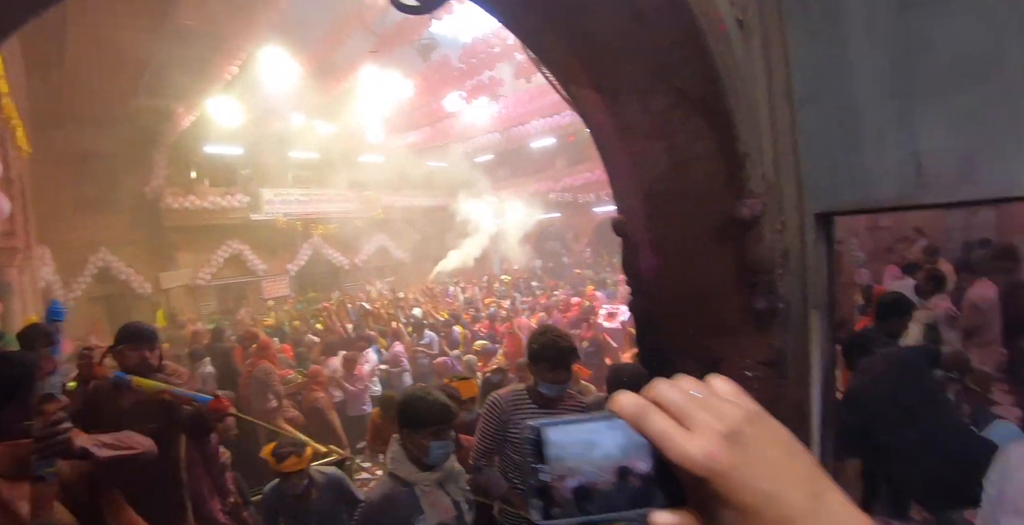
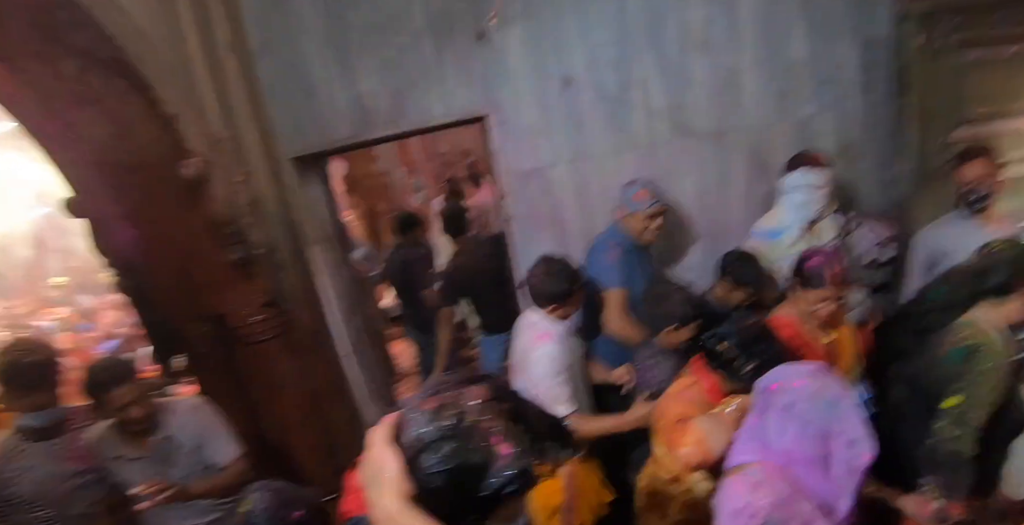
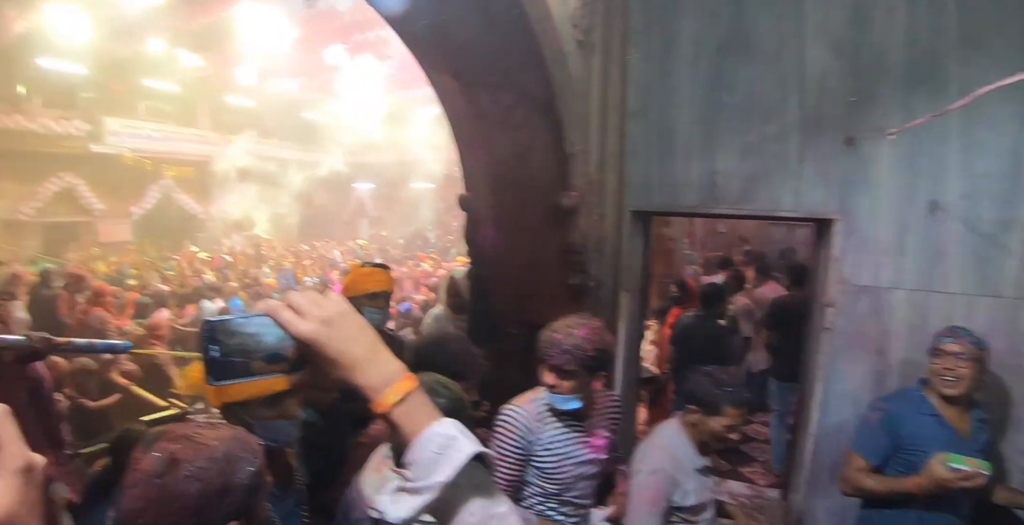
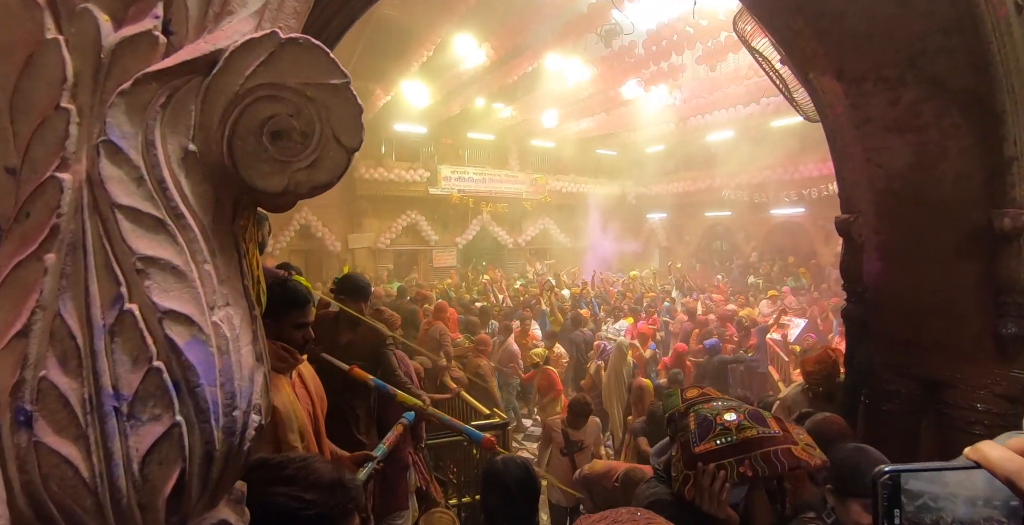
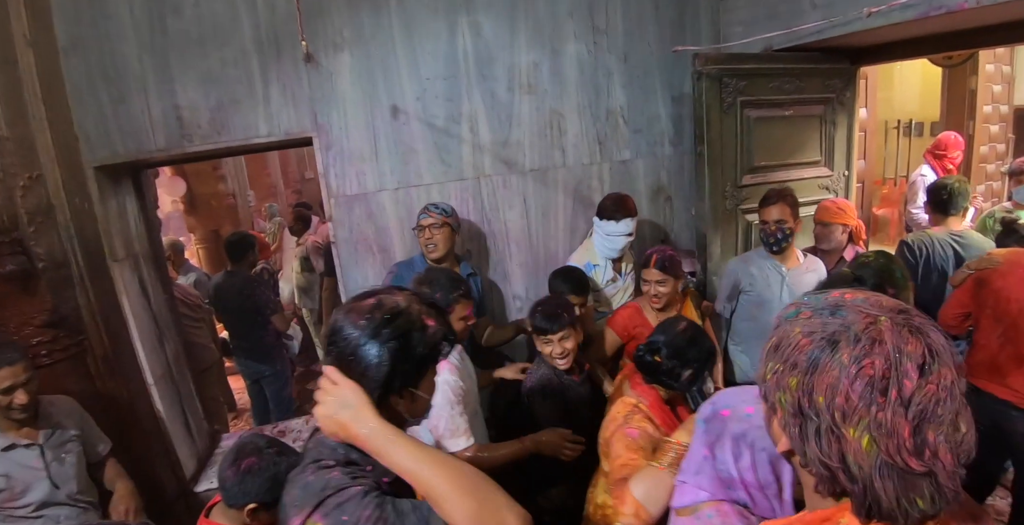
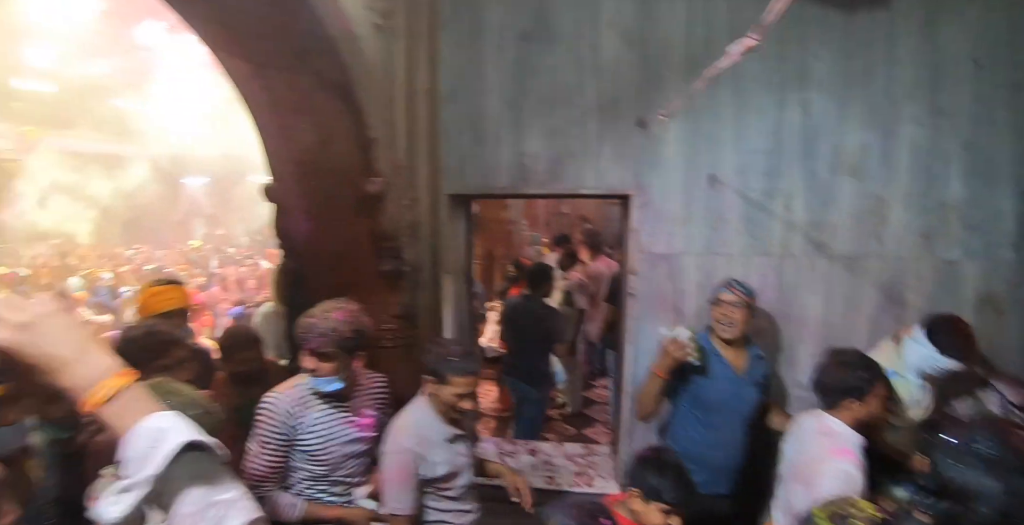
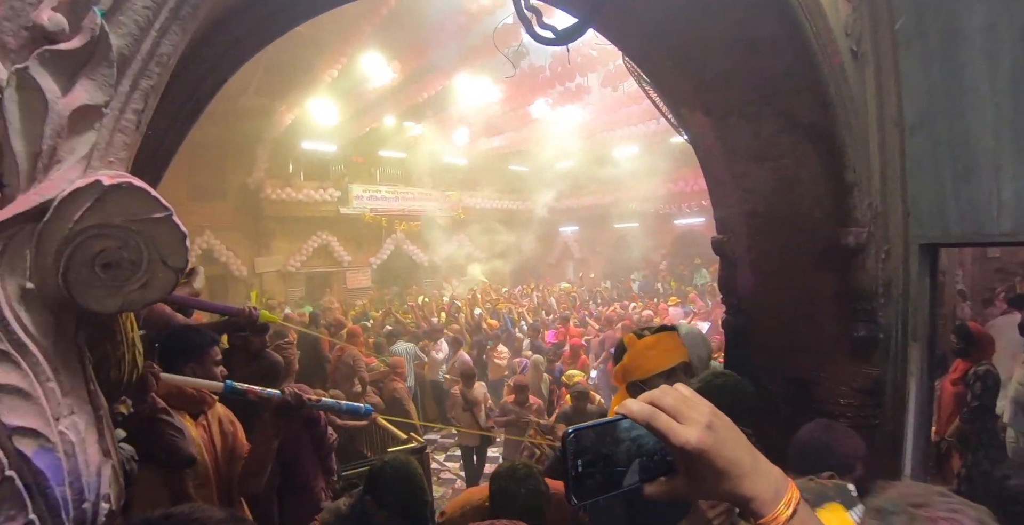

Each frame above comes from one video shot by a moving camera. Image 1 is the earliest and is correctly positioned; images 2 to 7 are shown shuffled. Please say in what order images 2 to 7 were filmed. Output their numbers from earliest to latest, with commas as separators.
2, 5, 6, 3, 7, 4
